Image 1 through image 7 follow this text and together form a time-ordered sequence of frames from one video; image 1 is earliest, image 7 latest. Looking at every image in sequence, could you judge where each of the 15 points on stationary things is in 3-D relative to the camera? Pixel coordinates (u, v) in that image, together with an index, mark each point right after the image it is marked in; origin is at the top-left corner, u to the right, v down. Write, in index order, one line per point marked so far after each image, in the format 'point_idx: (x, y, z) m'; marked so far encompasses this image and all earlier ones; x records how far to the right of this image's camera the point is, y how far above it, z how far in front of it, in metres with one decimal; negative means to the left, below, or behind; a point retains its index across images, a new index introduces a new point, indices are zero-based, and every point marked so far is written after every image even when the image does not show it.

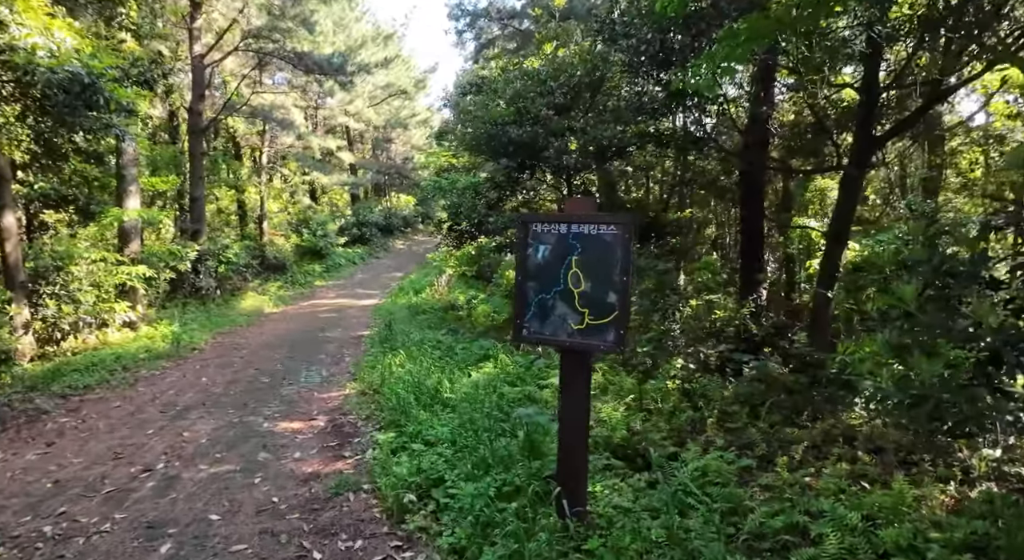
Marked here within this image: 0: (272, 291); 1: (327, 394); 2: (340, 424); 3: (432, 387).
0: (-5.8, -0.3, +17.1) m
1: (-1.9, -1.2, +7.3) m
2: (-1.5, -1.3, +6.2) m
3: (-0.7, -1.0, +6.4) m
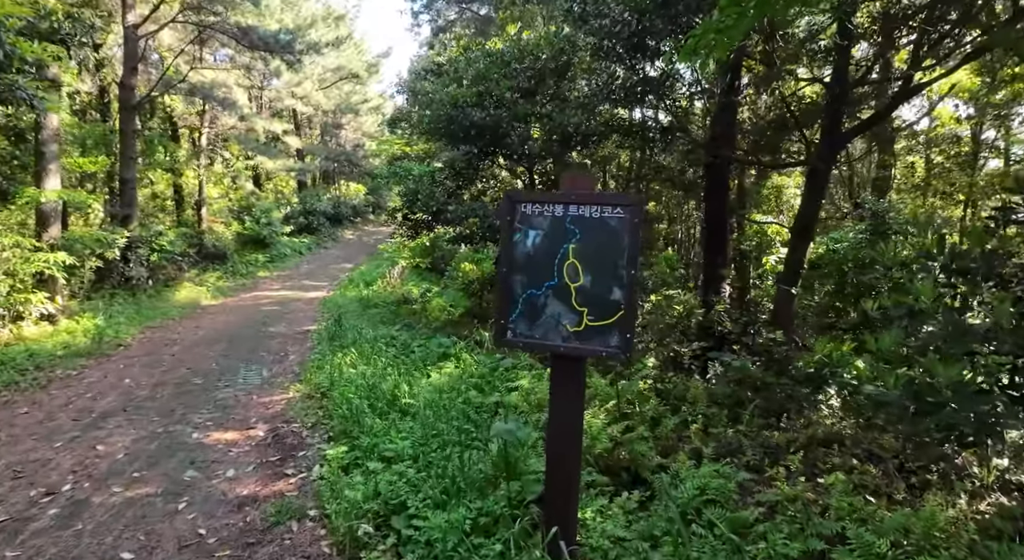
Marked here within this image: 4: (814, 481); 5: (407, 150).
0: (-6.8, 0.0, +16.0) m
1: (-2.3, -1.1, +6.6) m
2: (-1.8, -1.2, +5.5) m
3: (-1.0, -0.9, +5.7) m
4: (+2.1, -1.4, +5.1) m
5: (-2.1, +2.6, +14.4) m
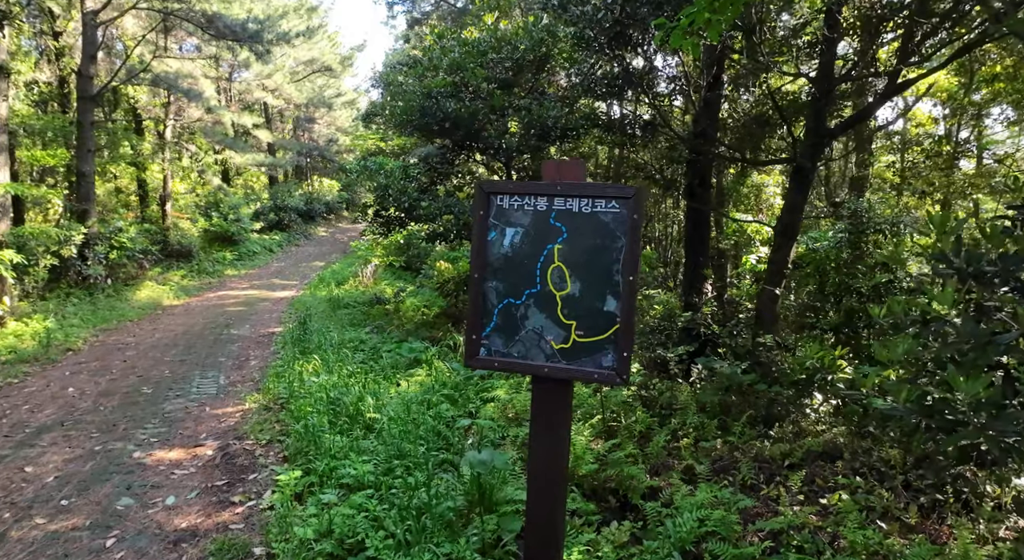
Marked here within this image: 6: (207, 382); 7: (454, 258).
0: (-7.3, 0.0, +15.3) m
1: (-2.5, -1.1, +6.0) m
2: (-2.0, -1.2, +5.0) m
3: (-1.2, -0.9, +5.2) m
4: (+1.9, -1.4, +4.7) m
5: (-2.6, +2.6, +13.8) m
6: (-3.1, -1.0, +7.1) m
7: (-1.0, +0.4, +12.0) m
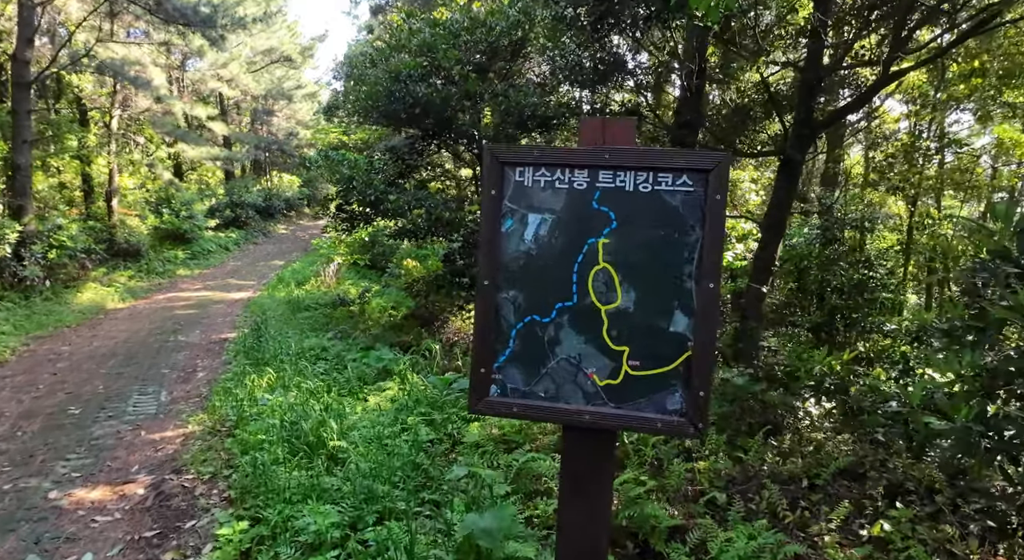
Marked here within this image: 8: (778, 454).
0: (-7.9, 0.0, +14.2) m
1: (-2.6, -1.1, +5.2) m
2: (-2.0, -1.3, +4.2) m
3: (-1.2, -0.9, +4.4) m
4: (+1.9, -1.4, +4.1) m
5: (-3.1, +2.6, +12.9) m
6: (-3.2, -1.1, +6.2) m
7: (-1.4, +0.4, +11.2) m
8: (+1.8, -1.2, +4.9) m
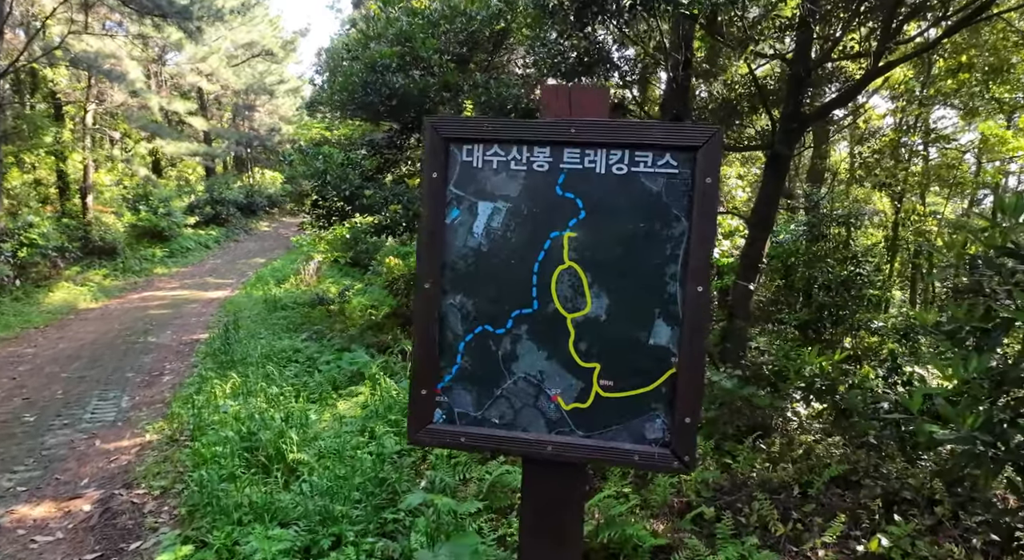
0: (-8.2, 0.0, +13.8) m
1: (-2.8, -1.1, +4.9) m
2: (-2.2, -1.3, +3.9) m
3: (-1.4, -0.9, +4.1) m
4: (+1.8, -1.4, +3.8) m
5: (-3.4, +2.7, +12.6) m
6: (-3.4, -1.1, +5.9) m
7: (-1.7, +0.4, +11.0) m
8: (+1.7, -1.2, +4.7) m
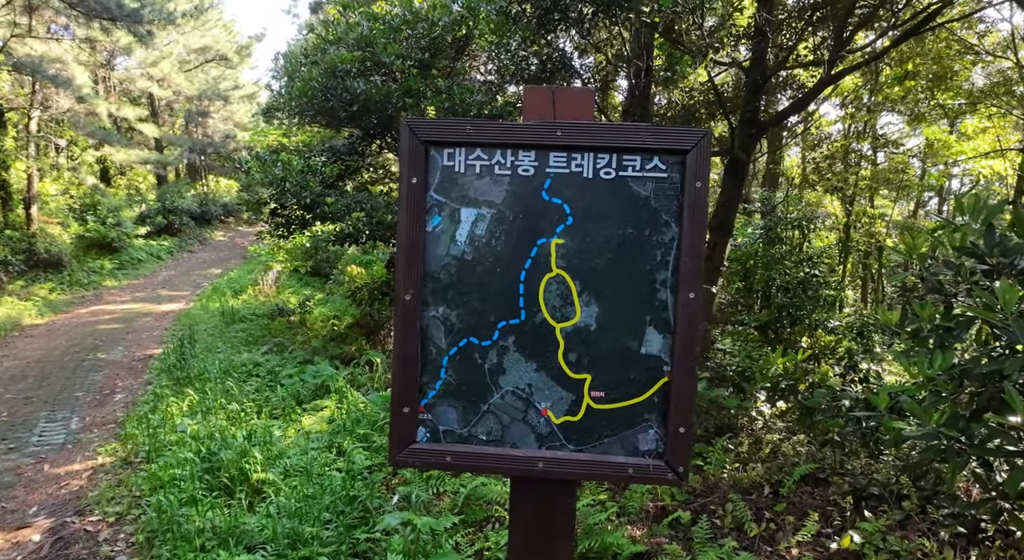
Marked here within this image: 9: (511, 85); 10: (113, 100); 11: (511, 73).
0: (-8.8, -0.3, +13.3) m
1: (-2.9, -1.2, +4.6) m
2: (-2.3, -1.3, +3.7) m
3: (-1.5, -1.0, +4.0) m
4: (+1.6, -1.5, +3.8) m
5: (-4.0, +2.5, +12.4) m
6: (-3.7, -1.2, +5.6) m
7: (-2.2, +0.3, +10.8) m
8: (+1.5, -1.2, +4.7) m
9: (0.0, +2.0, +7.1) m
10: (-10.3, +4.6, +18.2) m
11: (0.0, +2.0, +6.8) m
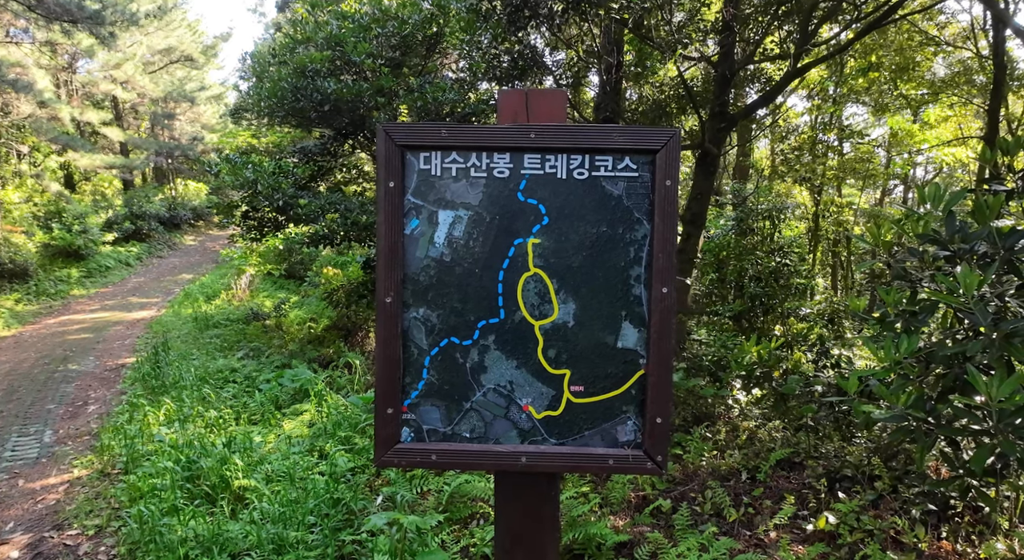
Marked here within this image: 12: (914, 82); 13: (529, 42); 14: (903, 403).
0: (-9.3, -0.5, +13.0) m
1: (-3.1, -1.3, +4.6) m
2: (-2.4, -1.4, +3.6) m
3: (-1.6, -1.0, +3.9) m
4: (+1.5, -1.4, +3.9) m
5: (-4.5, +2.4, +12.2) m
6: (-3.8, -1.3, +5.5) m
7: (-2.6, +0.2, +10.7) m
8: (+1.4, -1.2, +4.8) m
9: (-0.3, +2.0, +7.1) m
10: (-11.0, +4.4, +17.9) m
11: (-0.3, +2.0, +6.8) m
12: (+5.0, +2.4, +8.8) m
13: (+0.1, +2.2, +6.4) m
14: (+1.8, -0.6, +3.2) m
